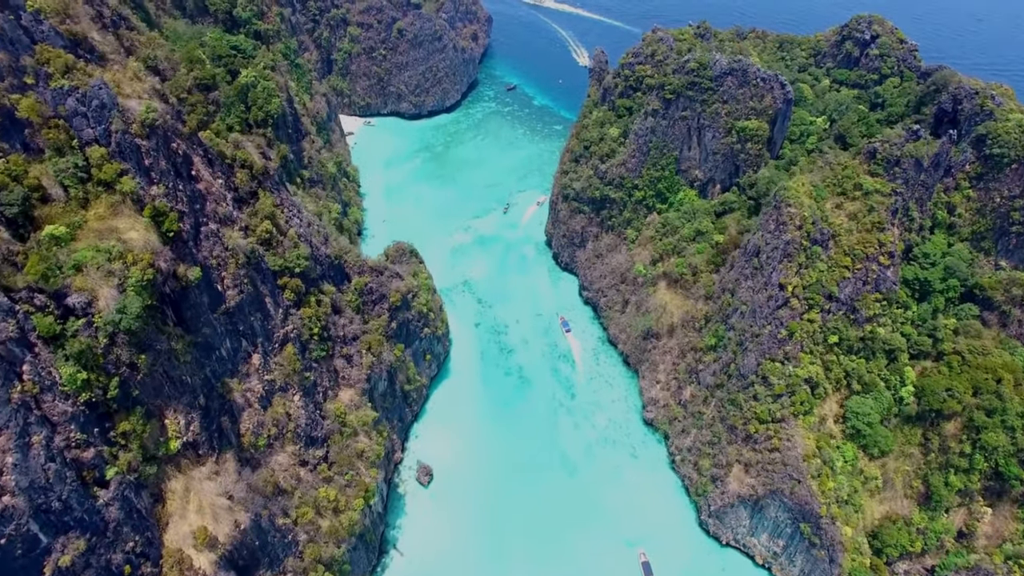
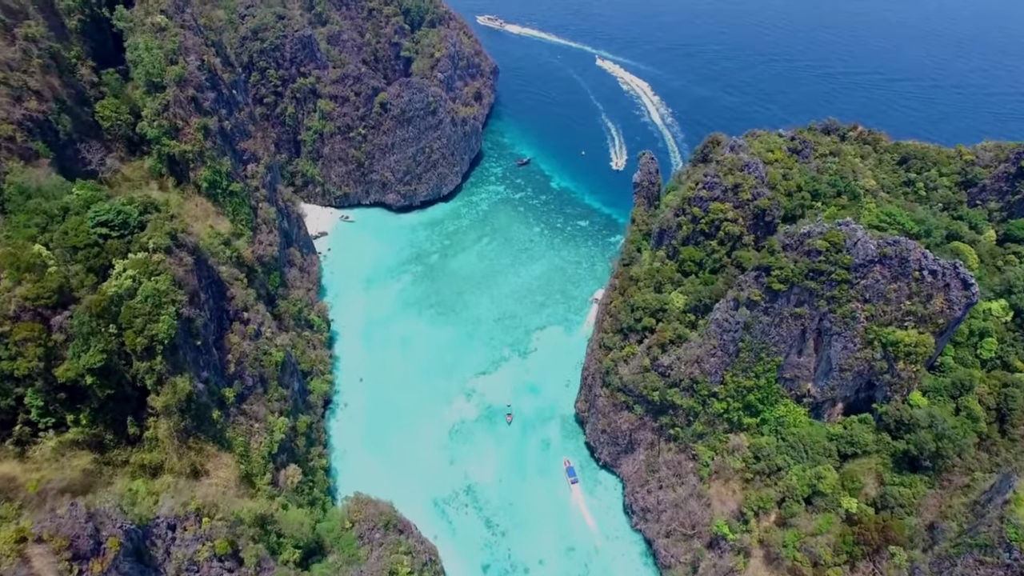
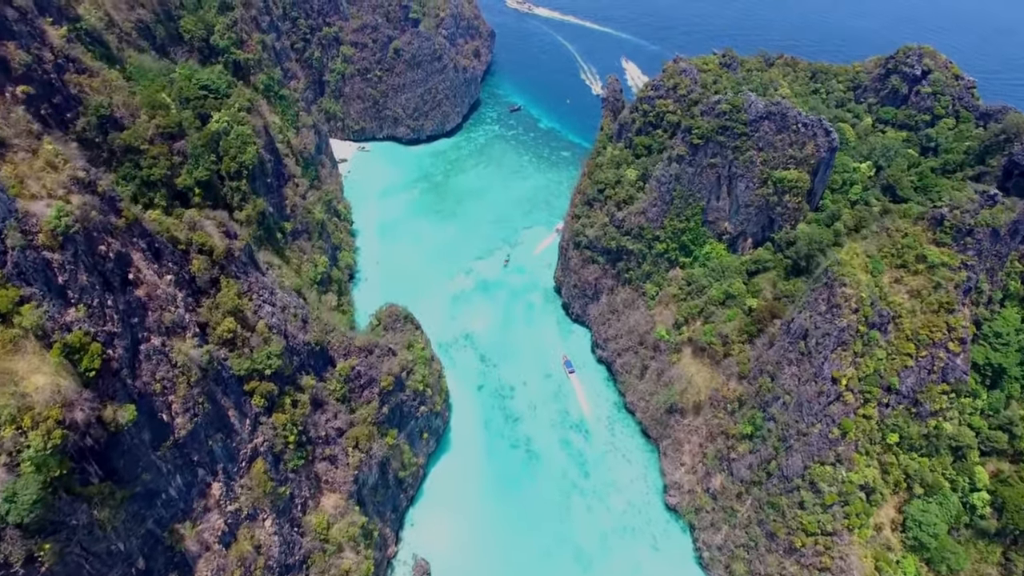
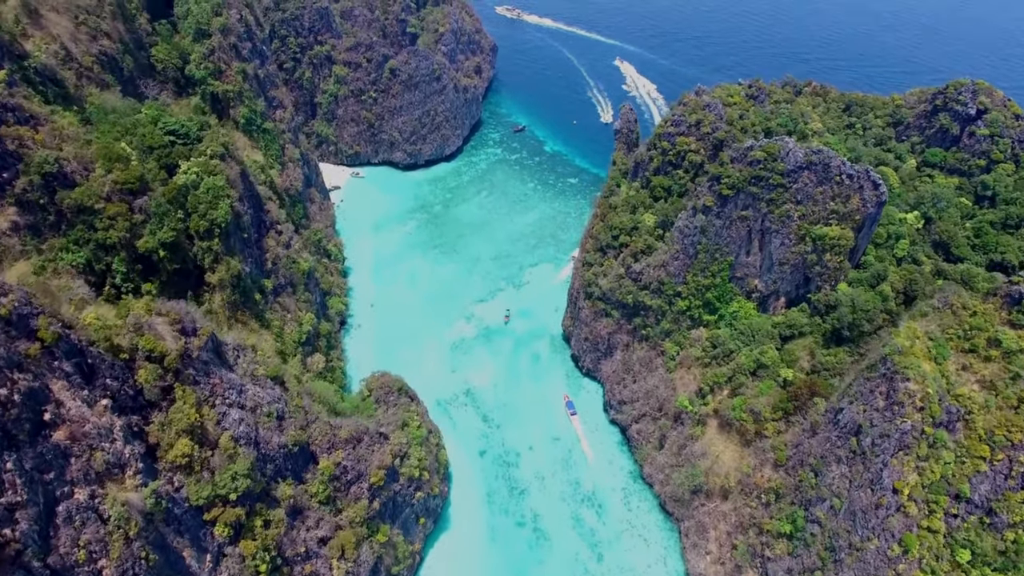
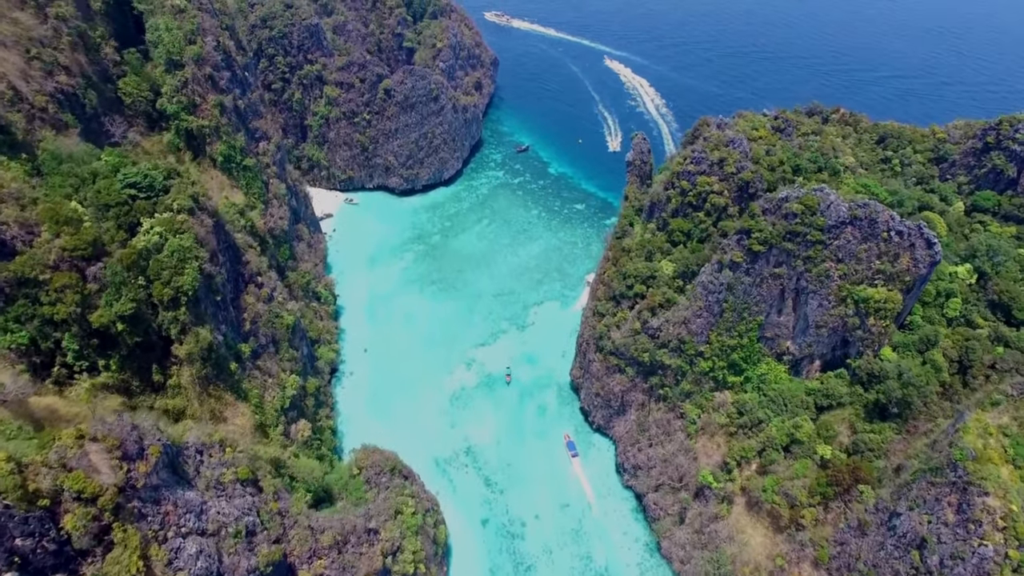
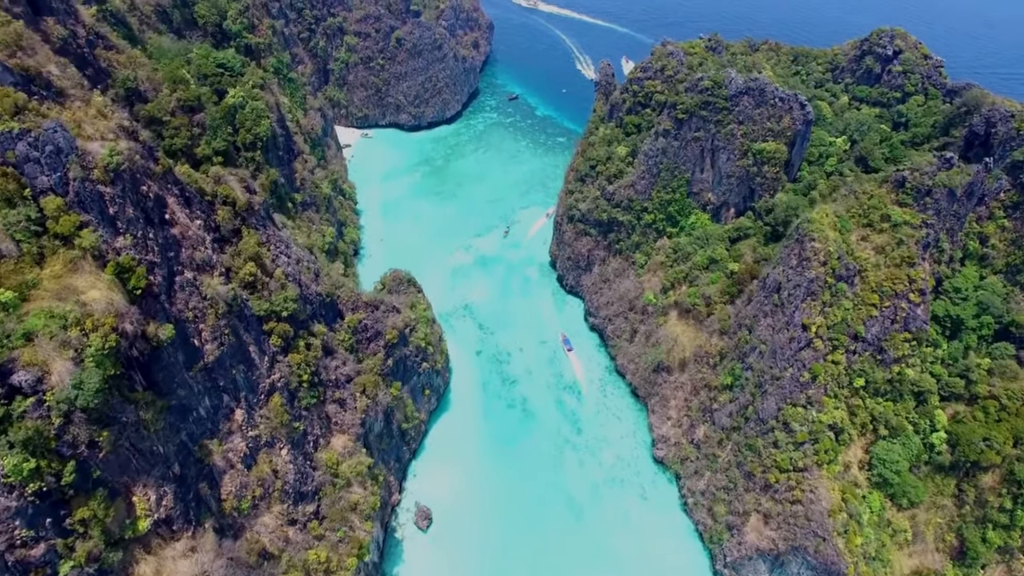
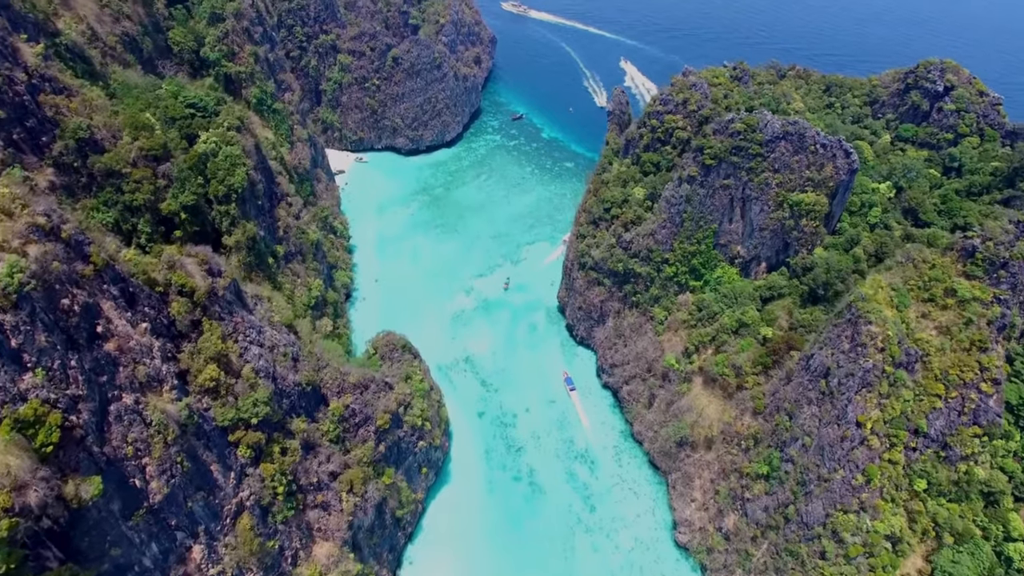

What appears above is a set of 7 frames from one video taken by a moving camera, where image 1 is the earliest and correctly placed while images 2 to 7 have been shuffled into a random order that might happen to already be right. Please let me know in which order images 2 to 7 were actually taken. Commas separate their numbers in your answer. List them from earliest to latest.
6, 3, 7, 4, 5, 2
